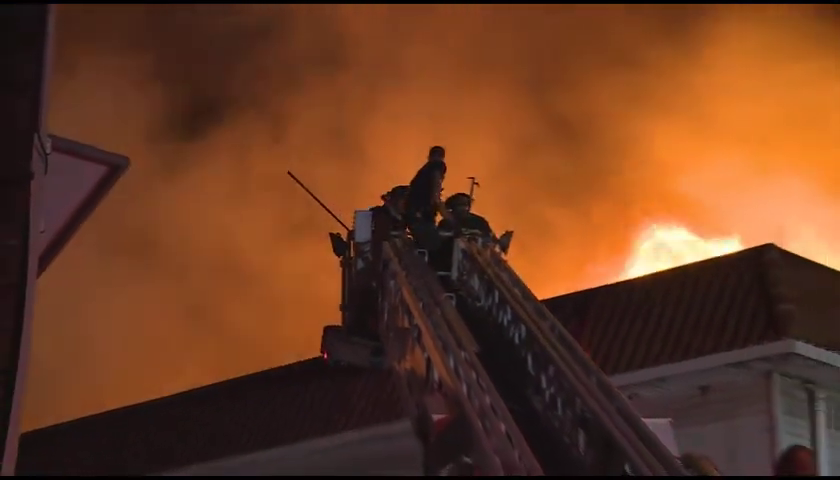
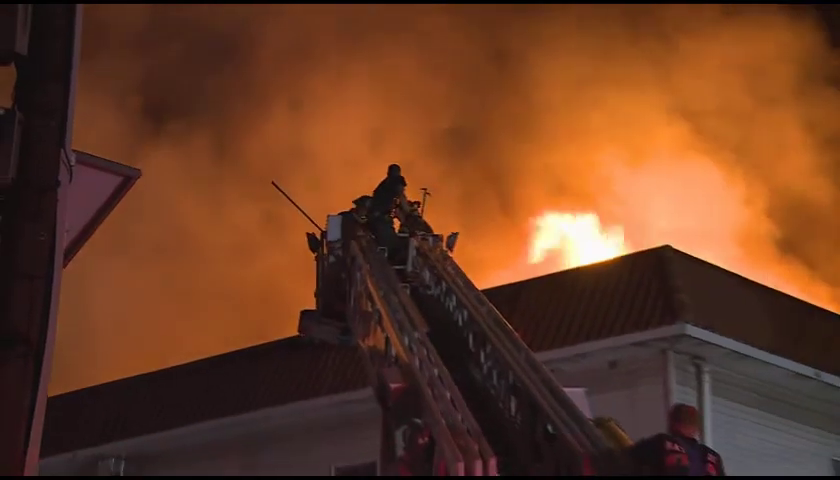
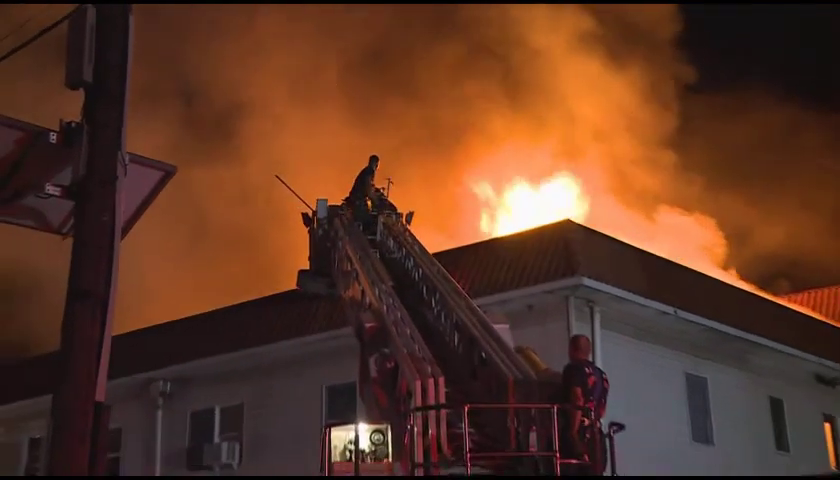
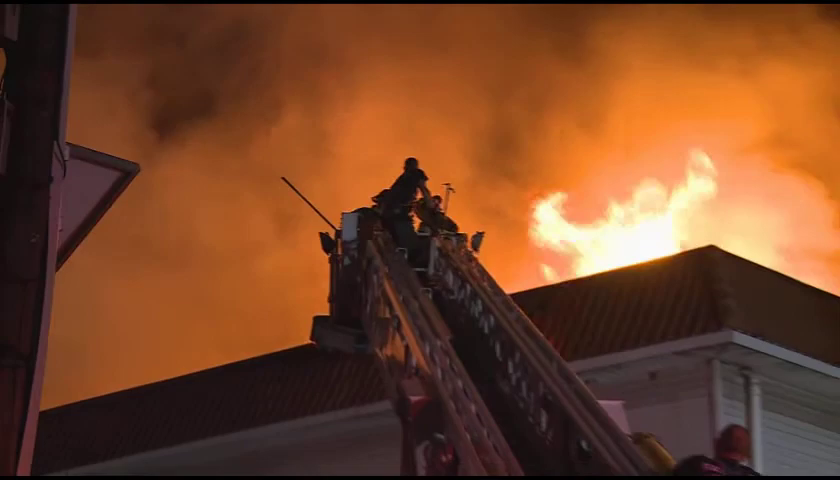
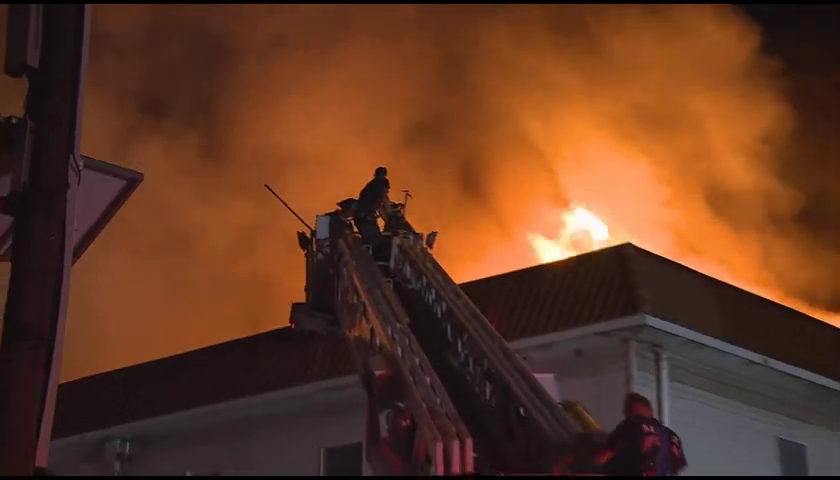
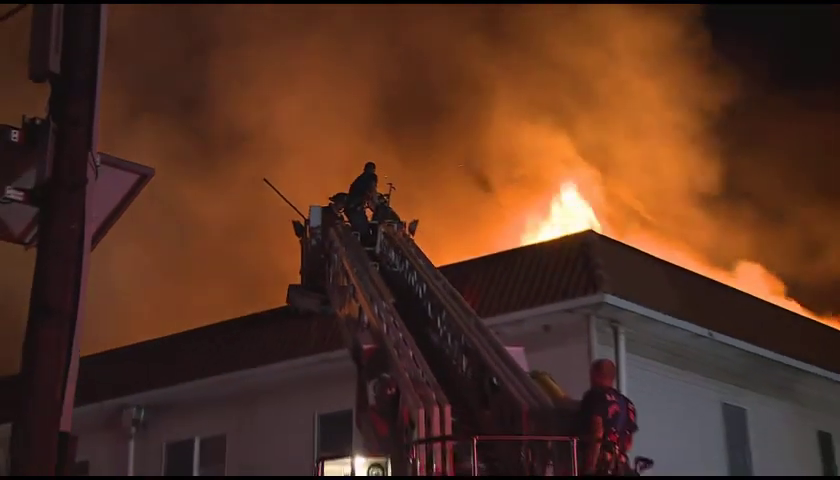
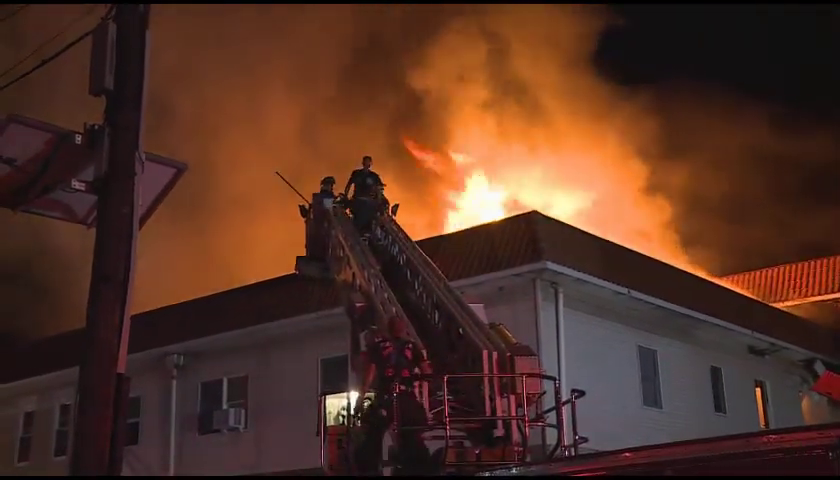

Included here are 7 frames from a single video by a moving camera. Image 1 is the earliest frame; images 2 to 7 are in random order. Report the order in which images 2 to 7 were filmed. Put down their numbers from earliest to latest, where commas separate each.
4, 2, 5, 6, 3, 7
